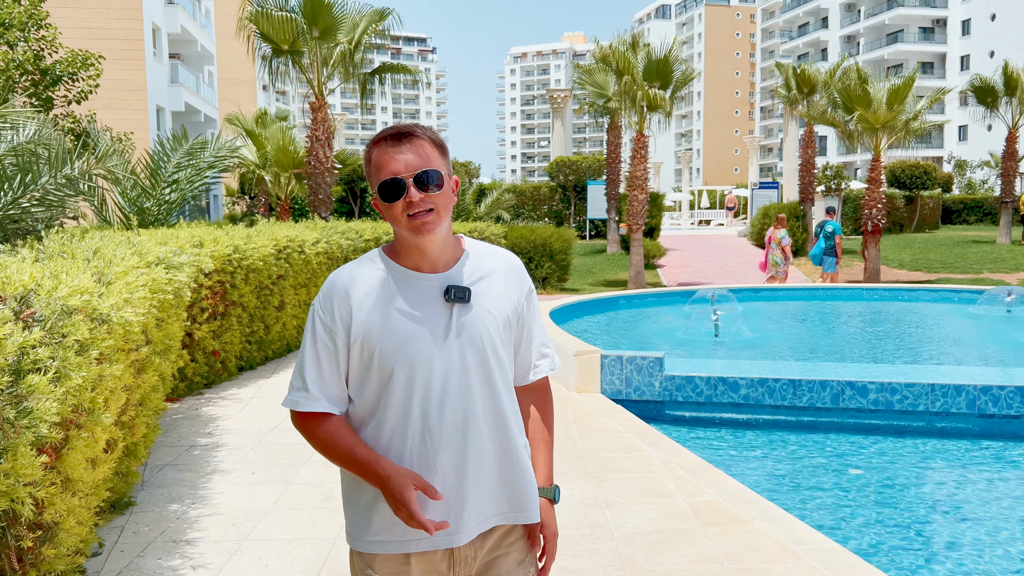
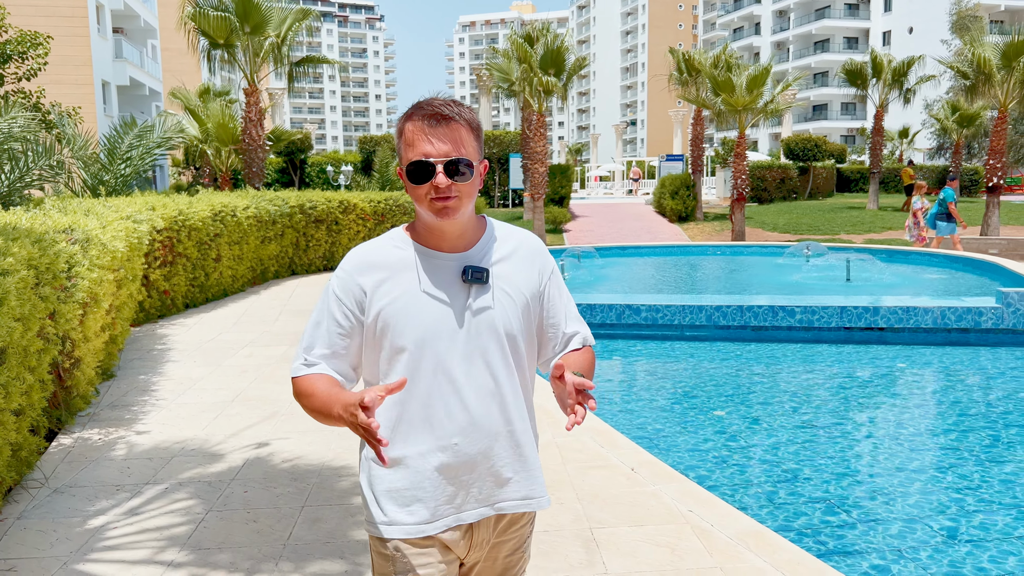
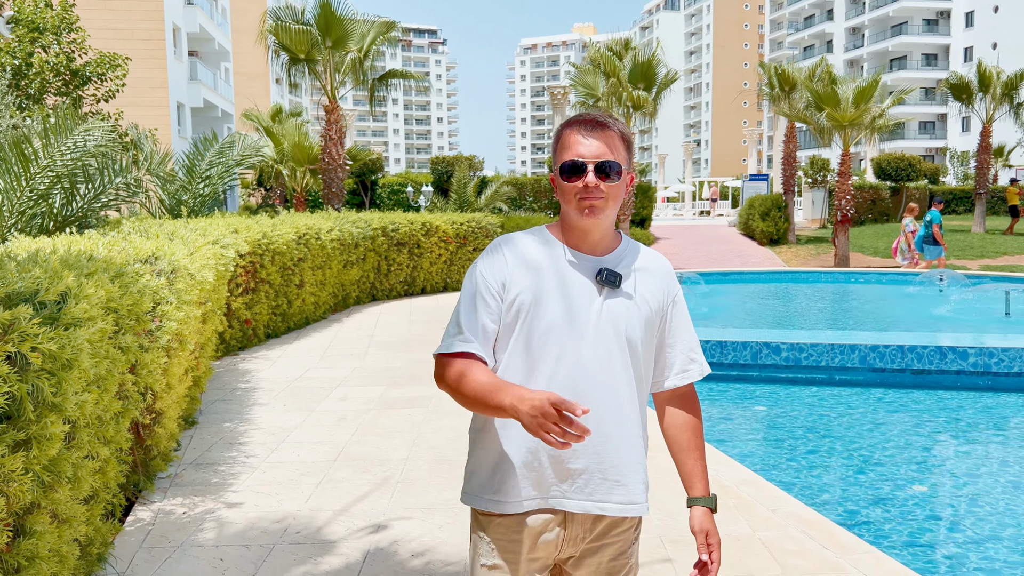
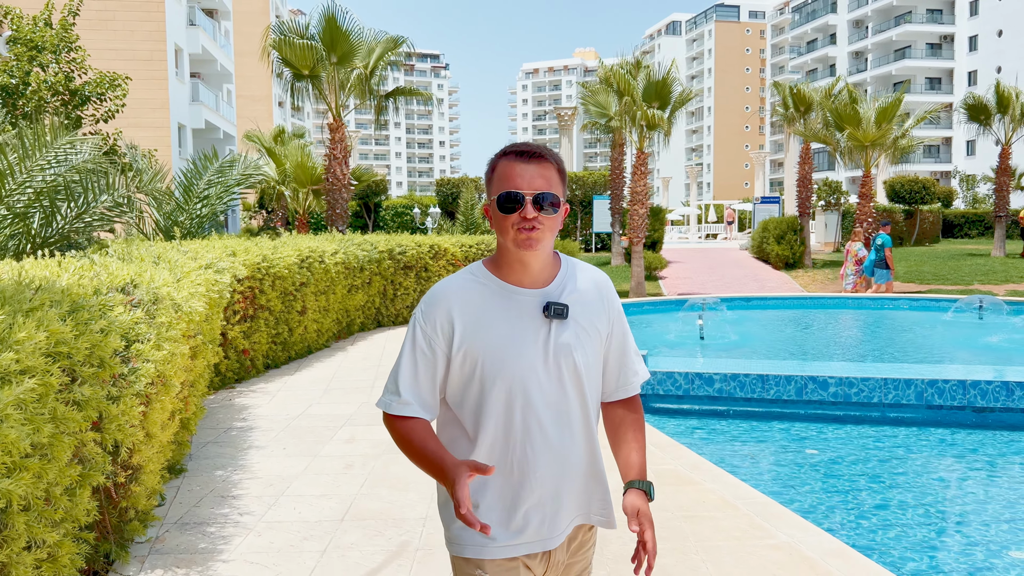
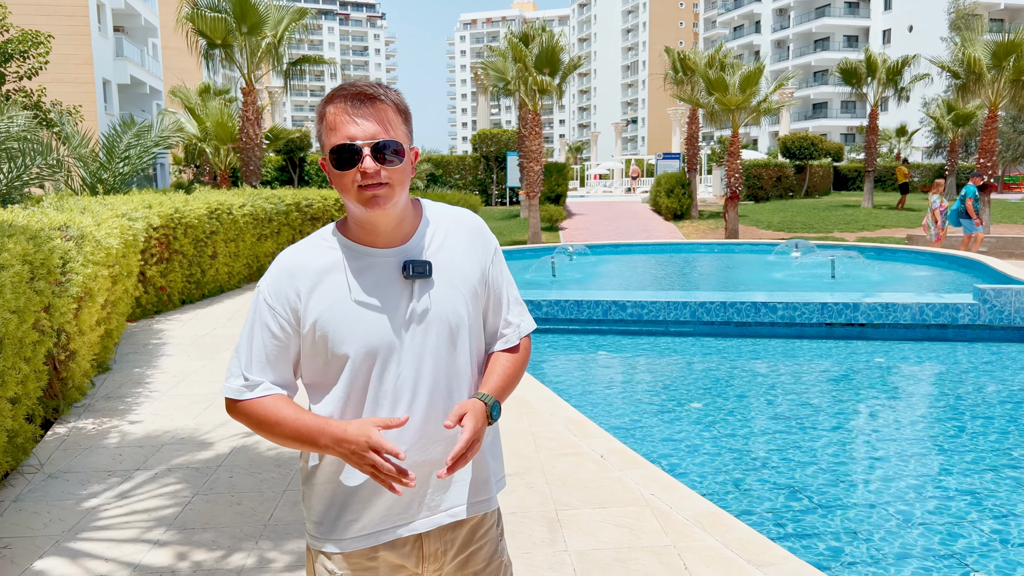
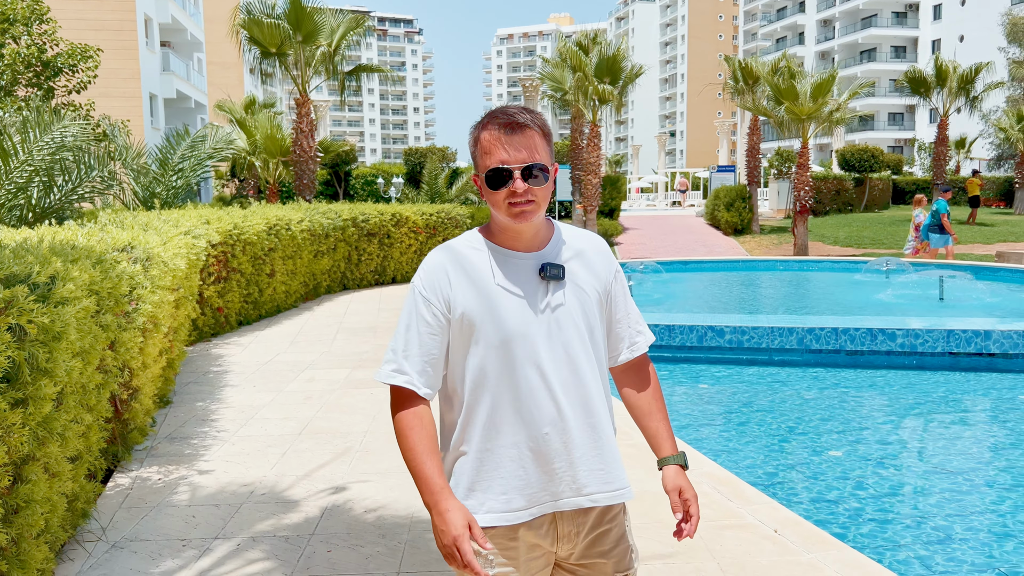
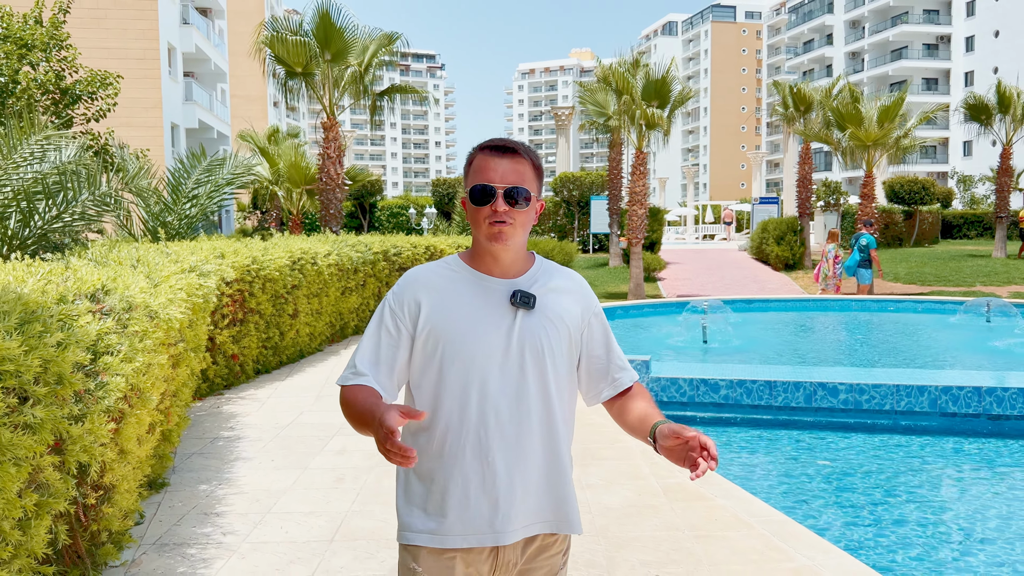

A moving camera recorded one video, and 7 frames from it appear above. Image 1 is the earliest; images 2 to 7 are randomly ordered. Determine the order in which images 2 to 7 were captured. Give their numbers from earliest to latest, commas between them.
7, 4, 3, 6, 2, 5
